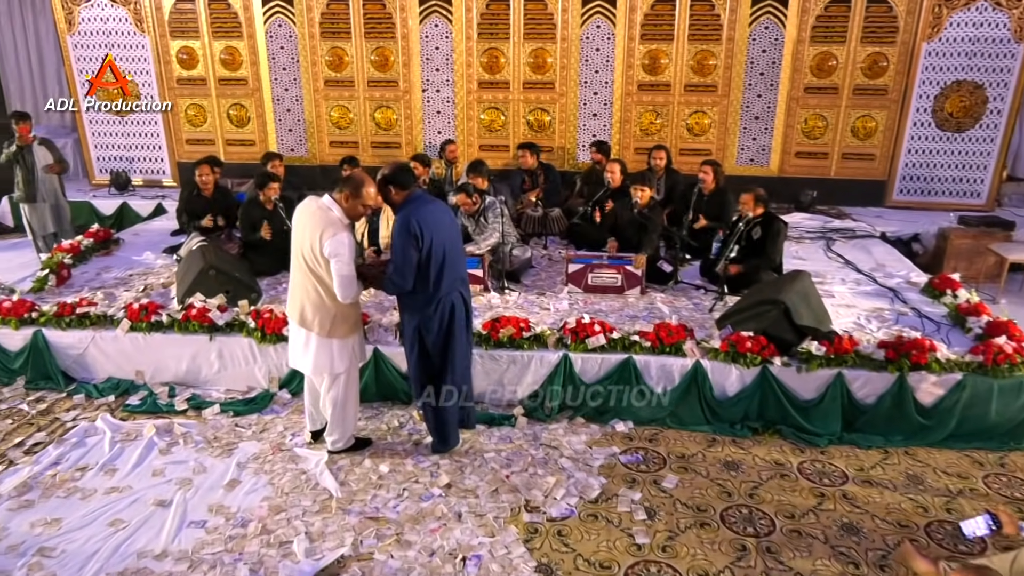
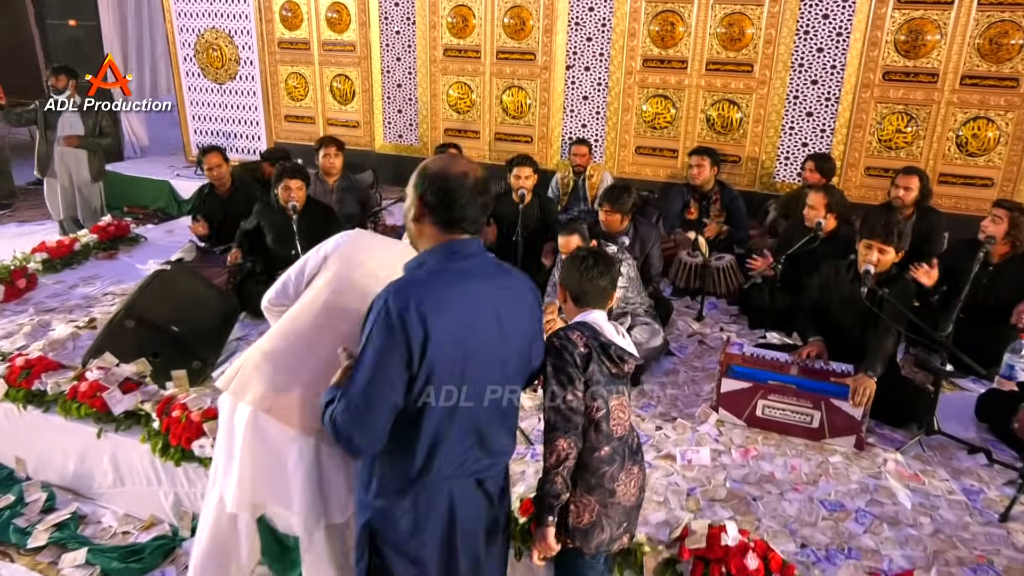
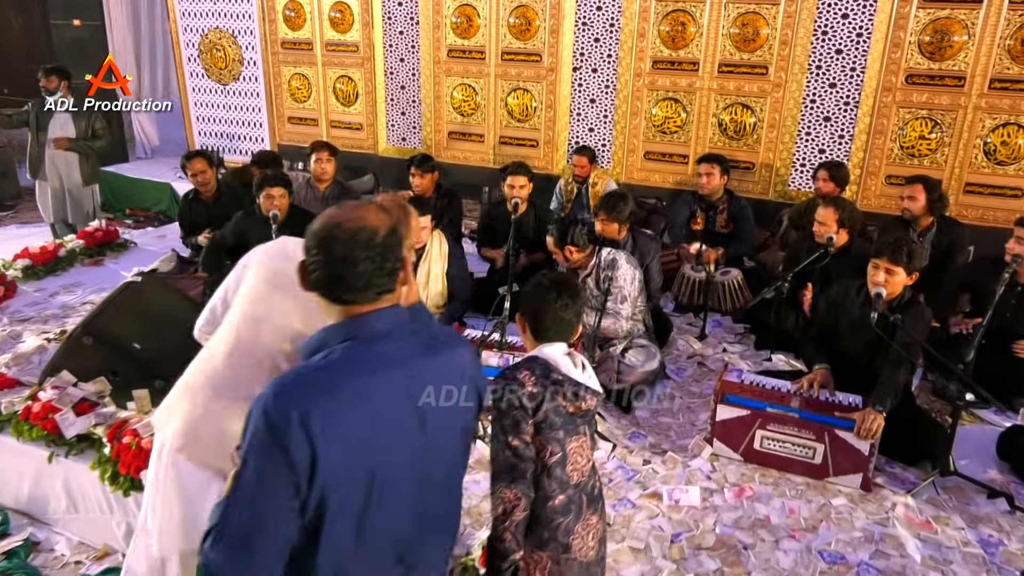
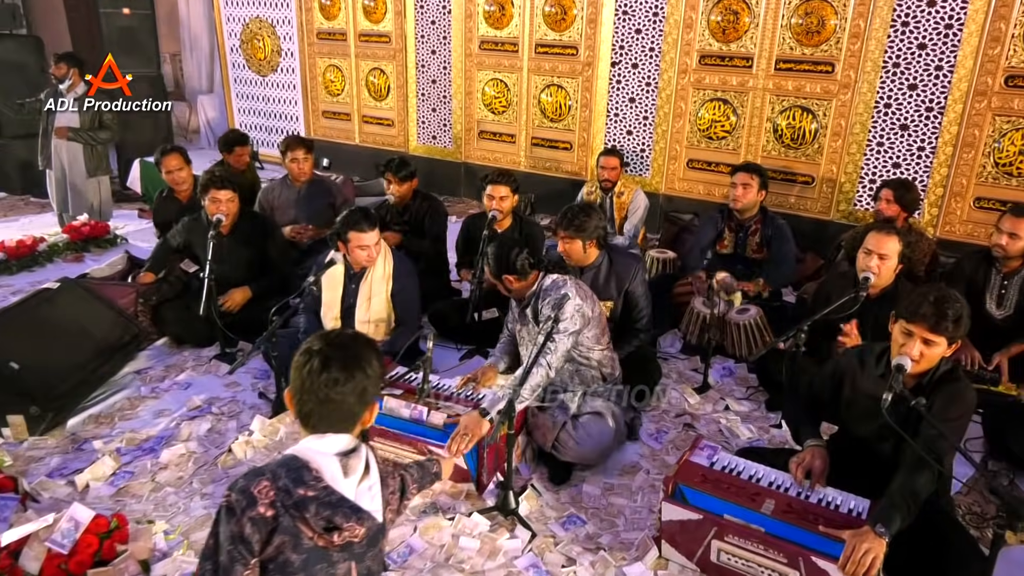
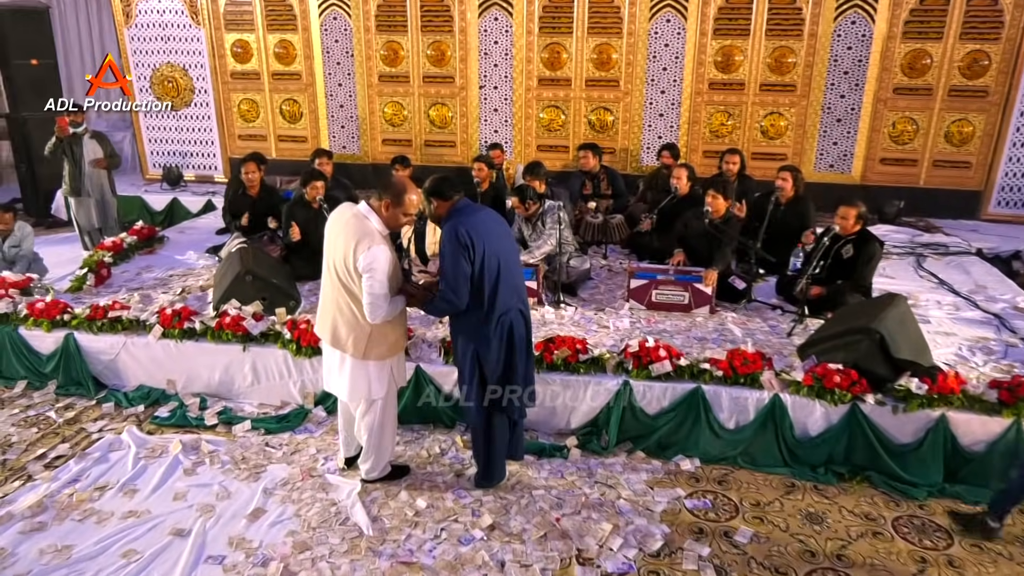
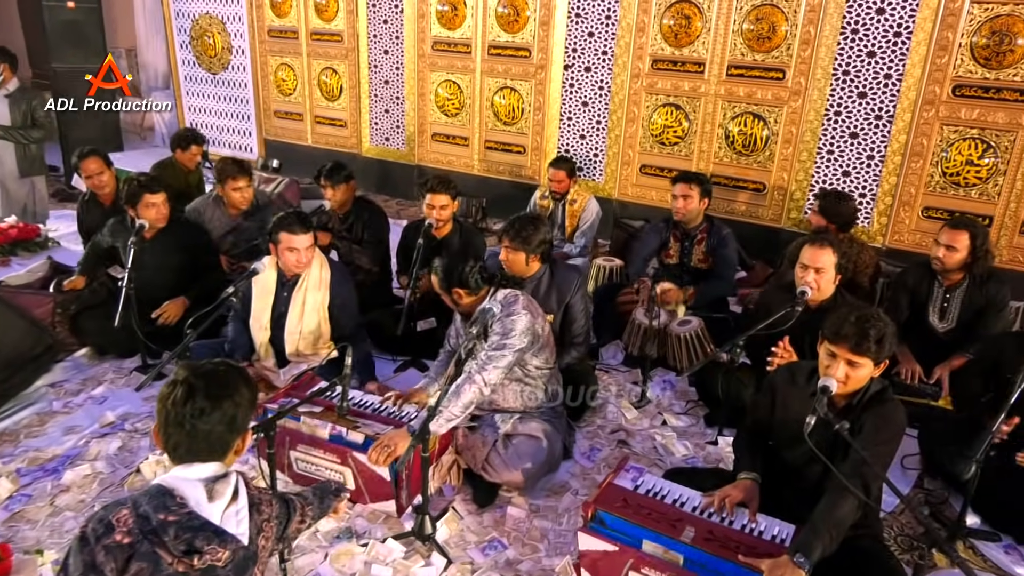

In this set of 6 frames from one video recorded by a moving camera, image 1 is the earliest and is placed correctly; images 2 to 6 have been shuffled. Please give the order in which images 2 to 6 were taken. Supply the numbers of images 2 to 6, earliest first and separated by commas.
5, 2, 3, 4, 6
